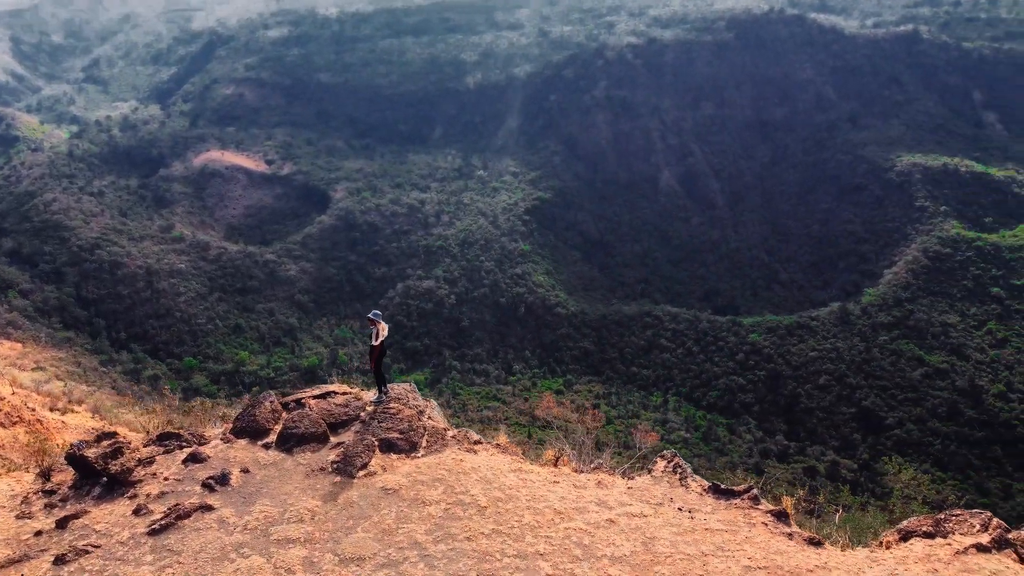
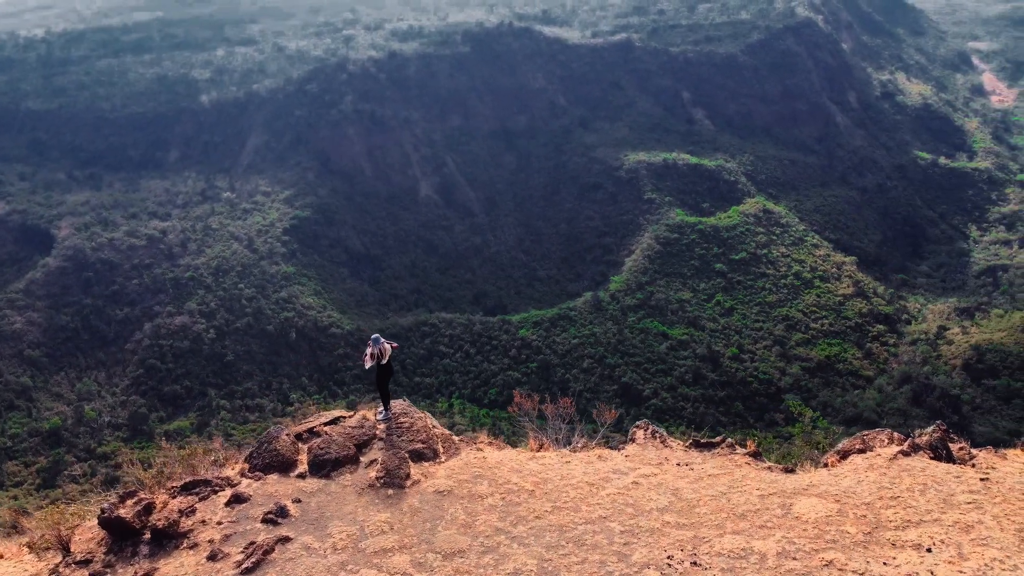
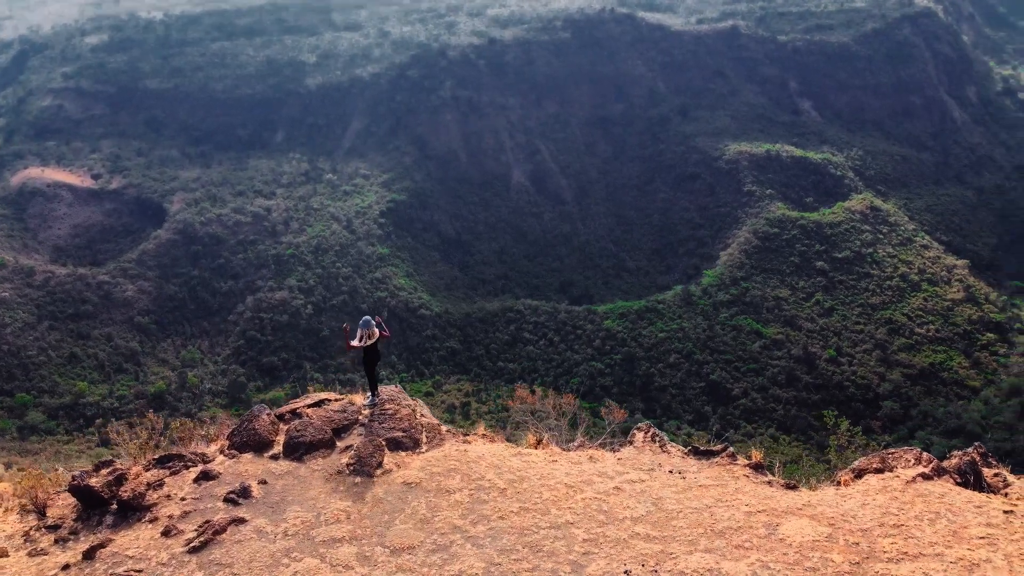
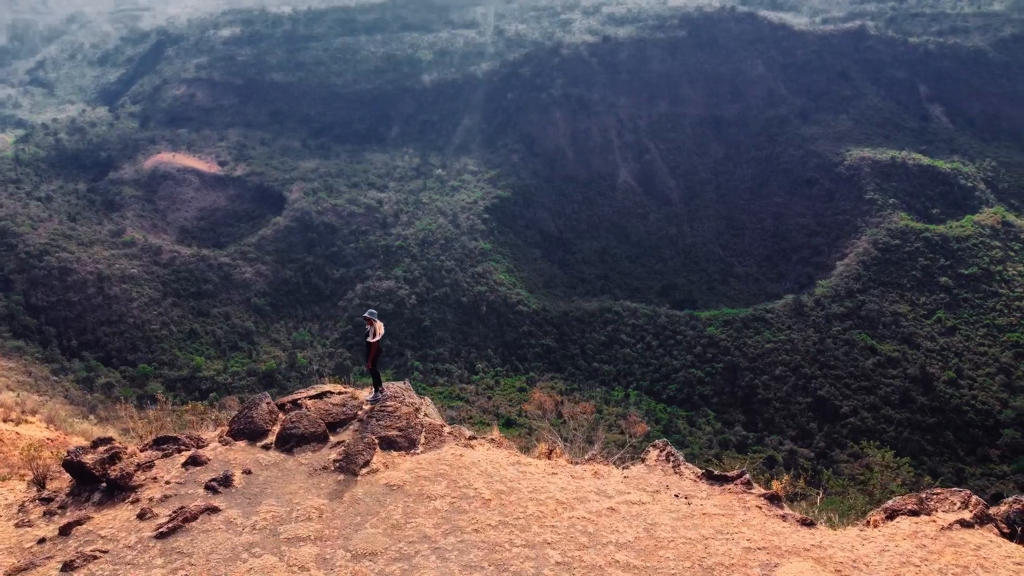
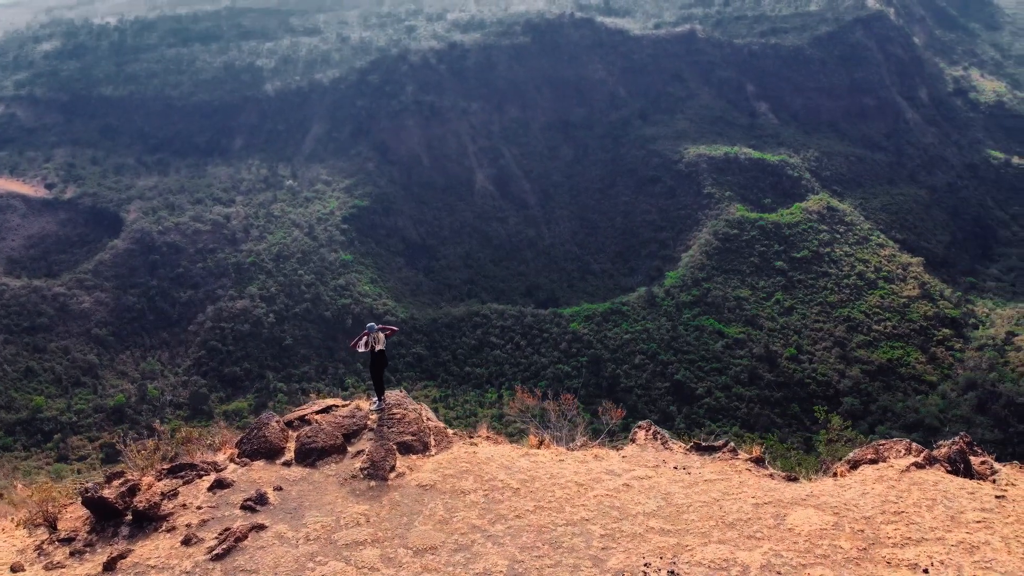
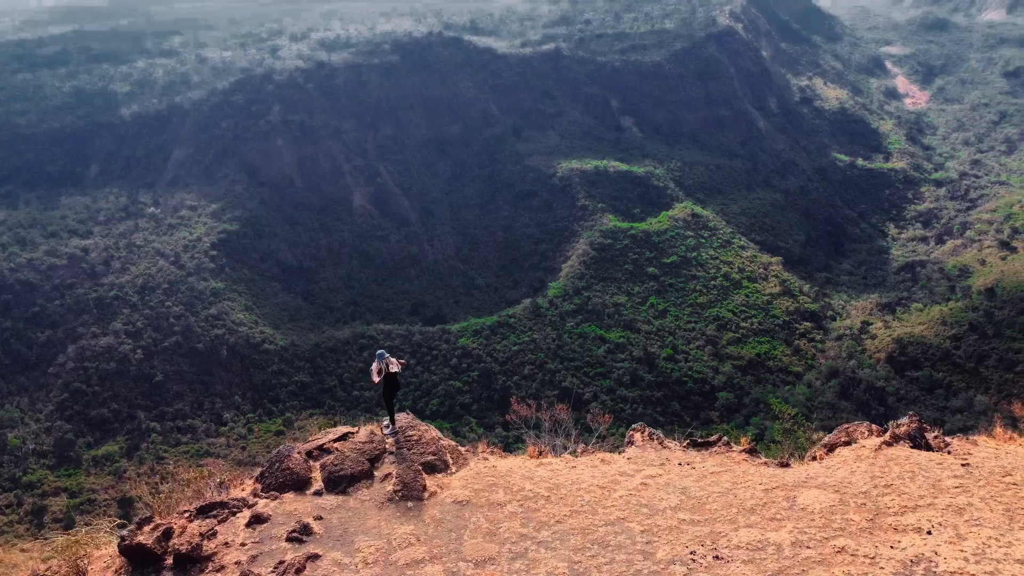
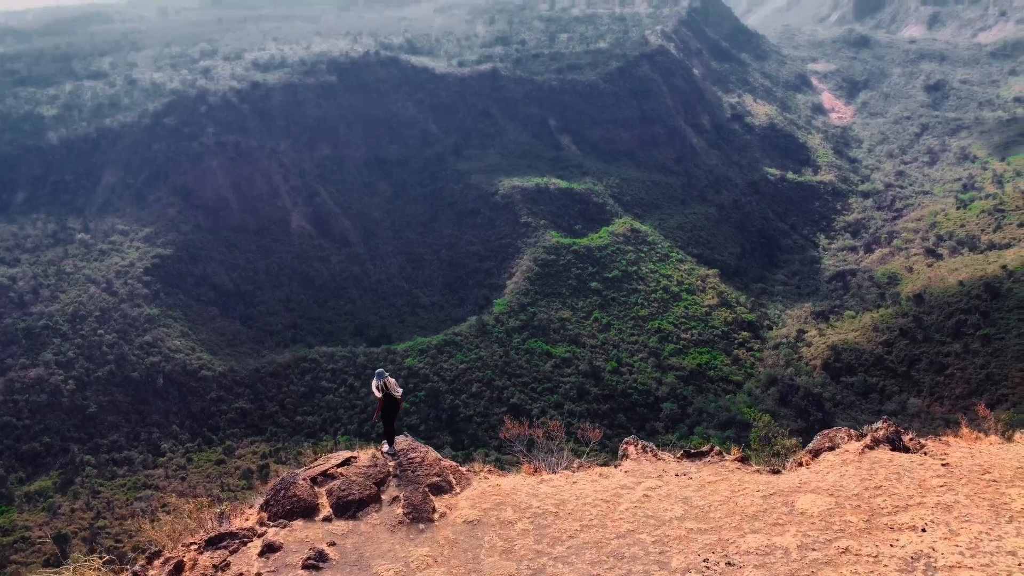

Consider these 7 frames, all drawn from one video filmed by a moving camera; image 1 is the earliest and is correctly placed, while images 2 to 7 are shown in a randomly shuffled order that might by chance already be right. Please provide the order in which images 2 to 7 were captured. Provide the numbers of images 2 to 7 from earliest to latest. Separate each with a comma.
4, 3, 5, 2, 6, 7
